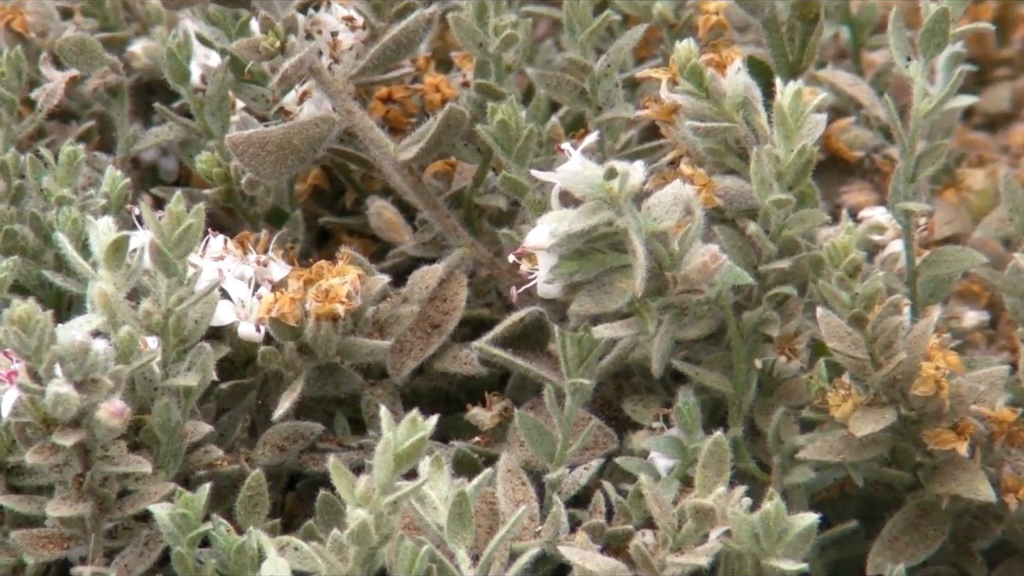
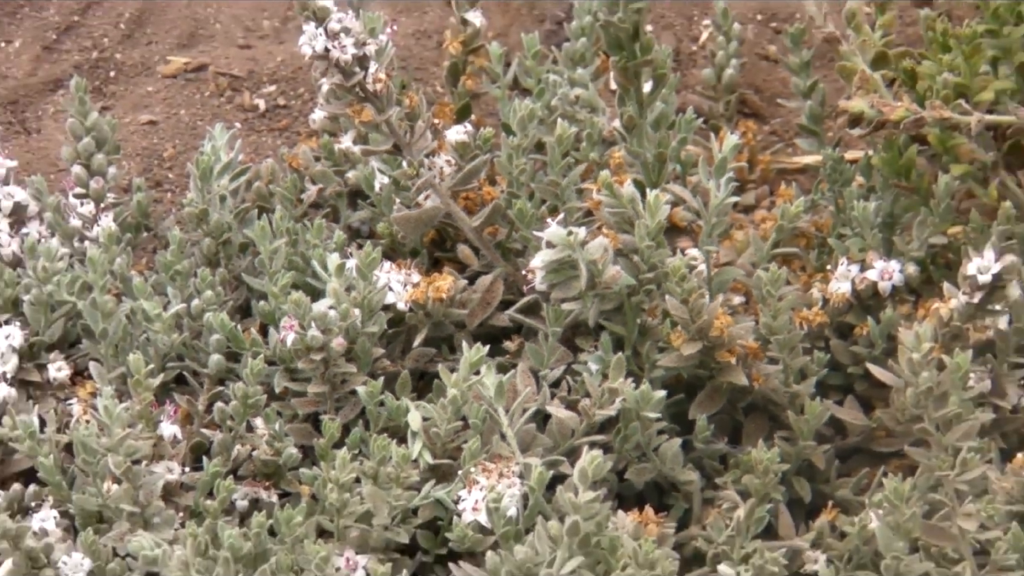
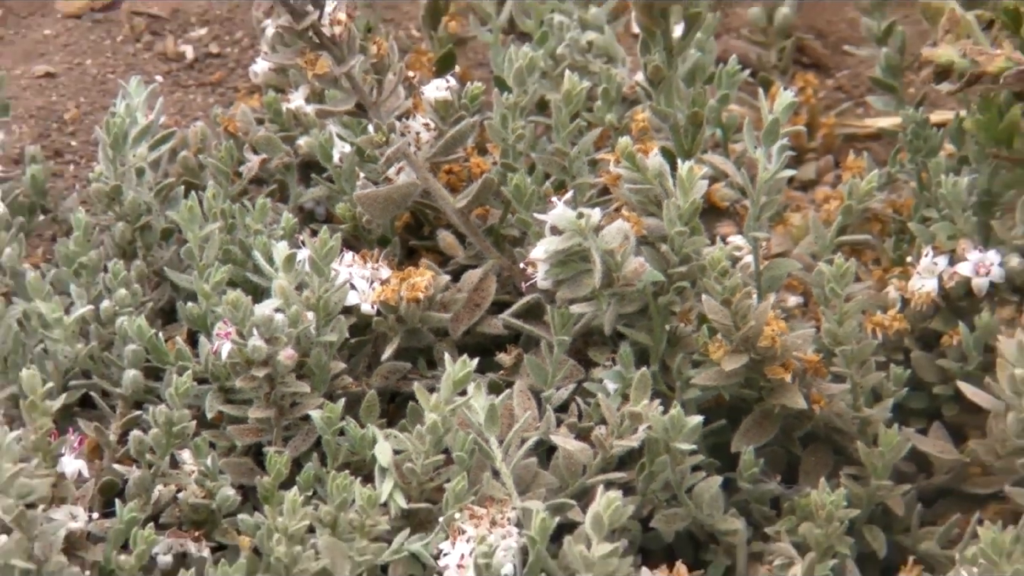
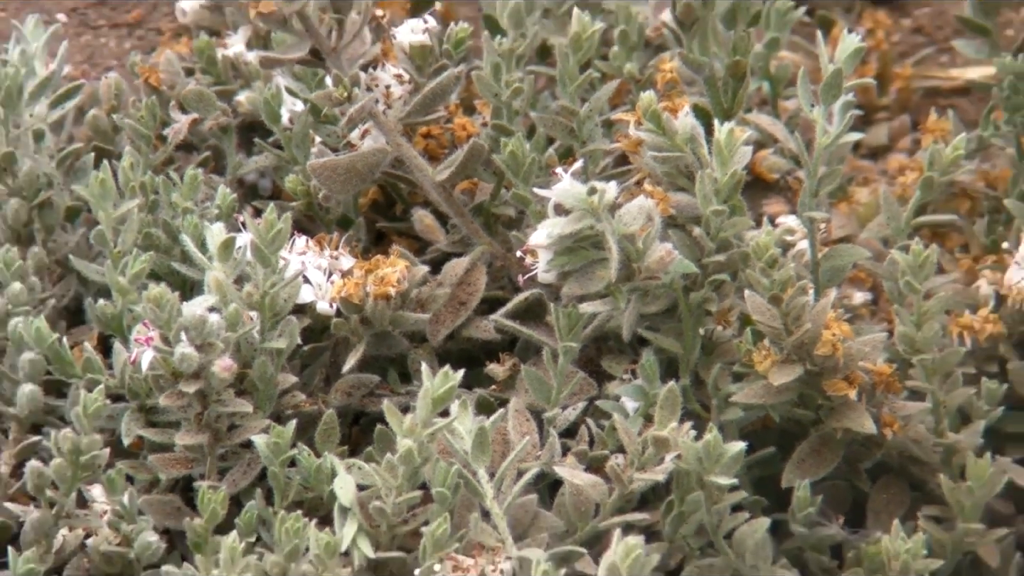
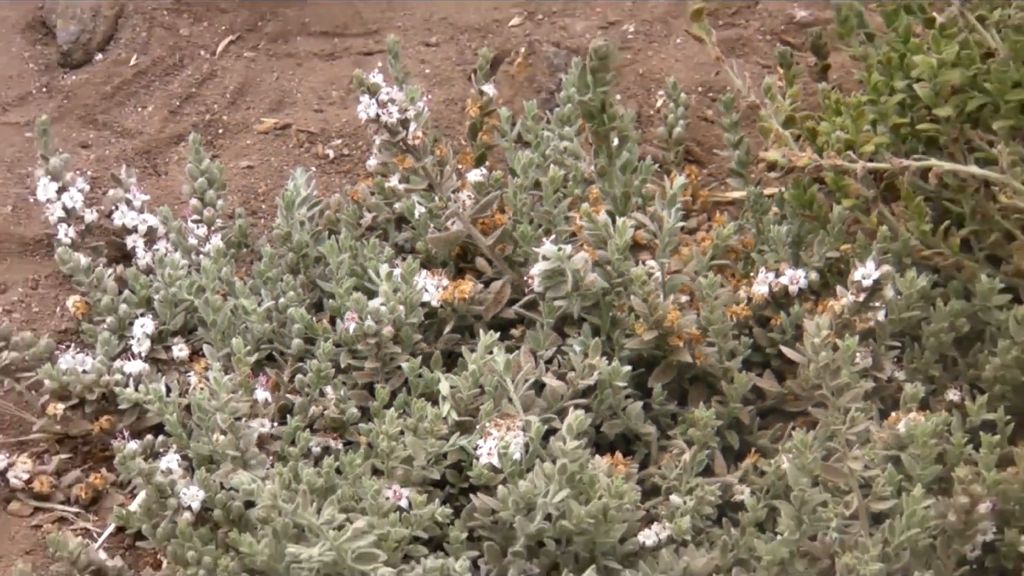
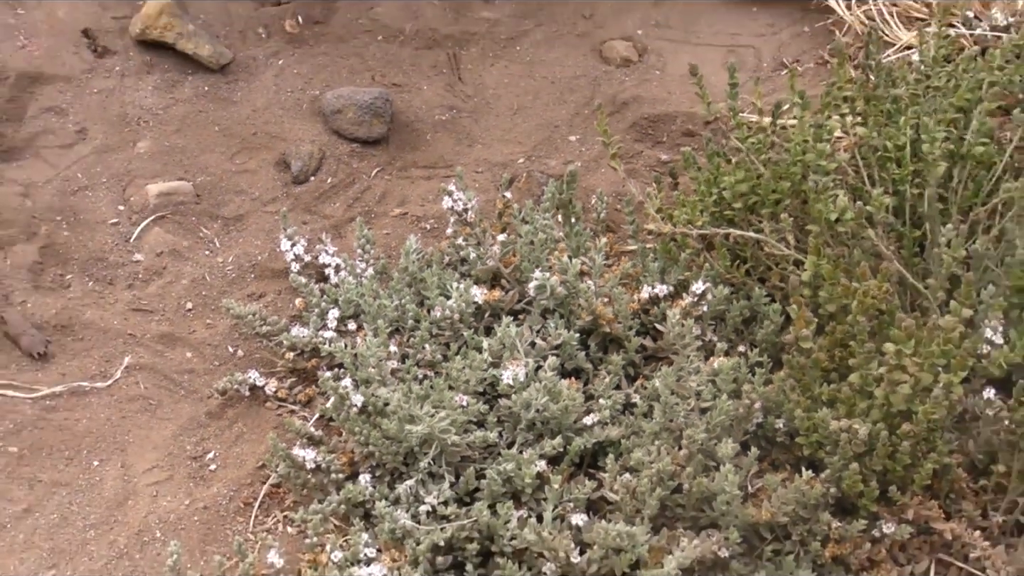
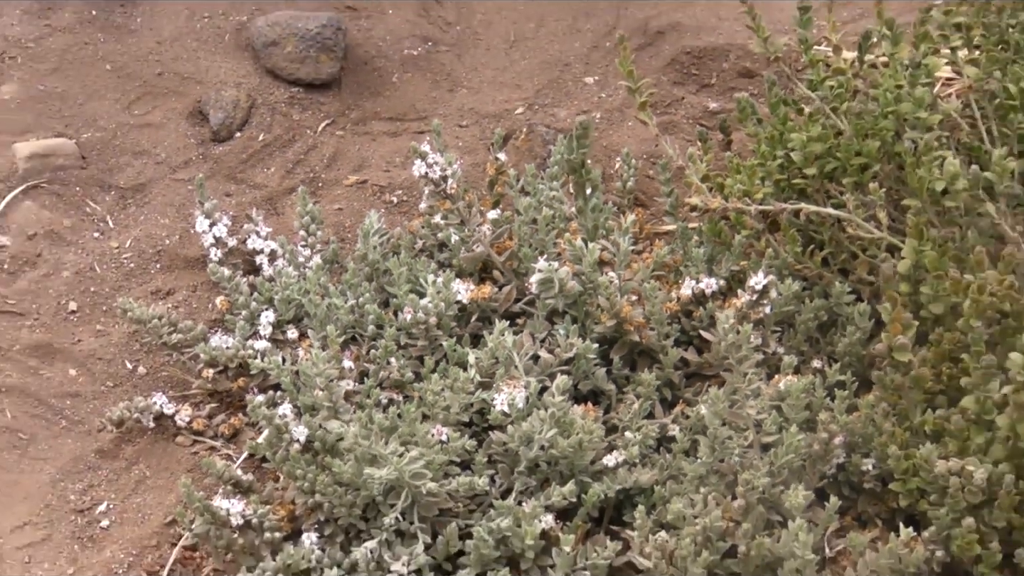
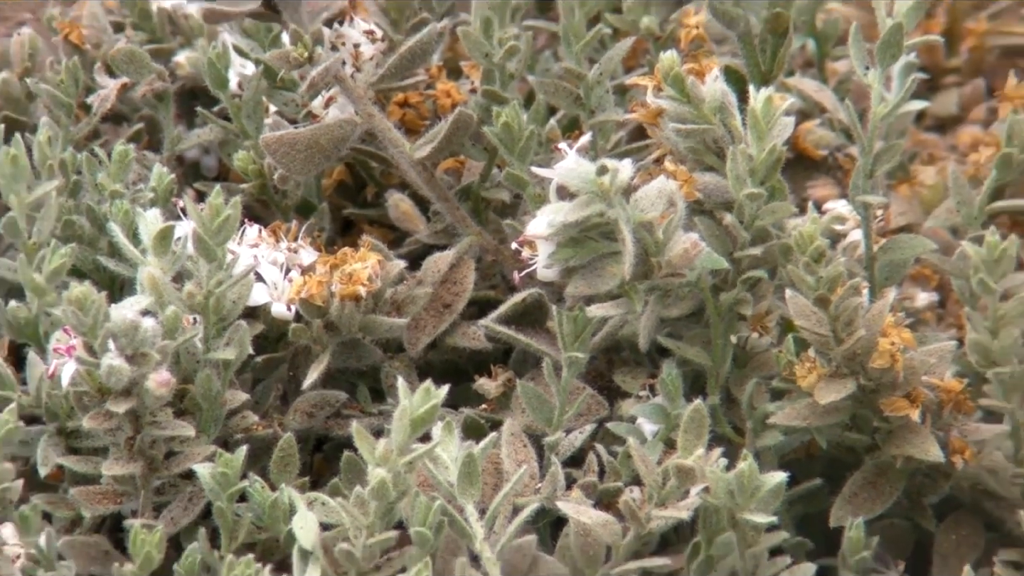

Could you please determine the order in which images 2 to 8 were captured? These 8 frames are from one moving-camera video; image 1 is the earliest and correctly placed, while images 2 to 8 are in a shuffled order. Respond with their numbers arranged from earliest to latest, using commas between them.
8, 4, 3, 2, 5, 7, 6
